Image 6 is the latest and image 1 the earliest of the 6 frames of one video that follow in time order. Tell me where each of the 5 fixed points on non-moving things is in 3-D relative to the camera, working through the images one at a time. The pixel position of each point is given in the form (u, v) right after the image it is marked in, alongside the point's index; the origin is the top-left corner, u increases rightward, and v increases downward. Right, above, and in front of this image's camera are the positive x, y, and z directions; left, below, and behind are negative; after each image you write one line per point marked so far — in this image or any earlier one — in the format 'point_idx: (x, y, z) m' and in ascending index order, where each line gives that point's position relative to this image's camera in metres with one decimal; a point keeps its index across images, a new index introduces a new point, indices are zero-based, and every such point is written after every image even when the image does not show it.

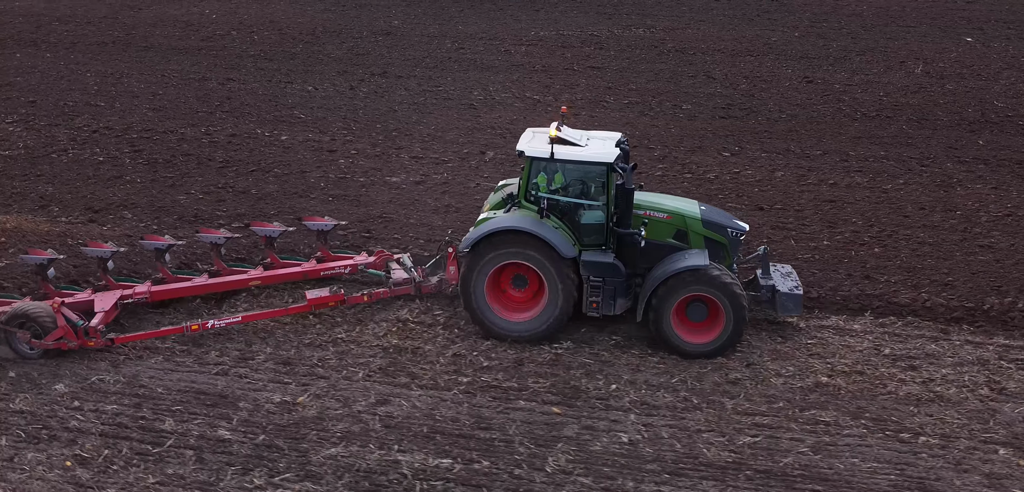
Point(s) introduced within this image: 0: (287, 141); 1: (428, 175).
0: (-3.3, +1.5, +11.5) m
1: (-1.1, +0.9, +10.4) m
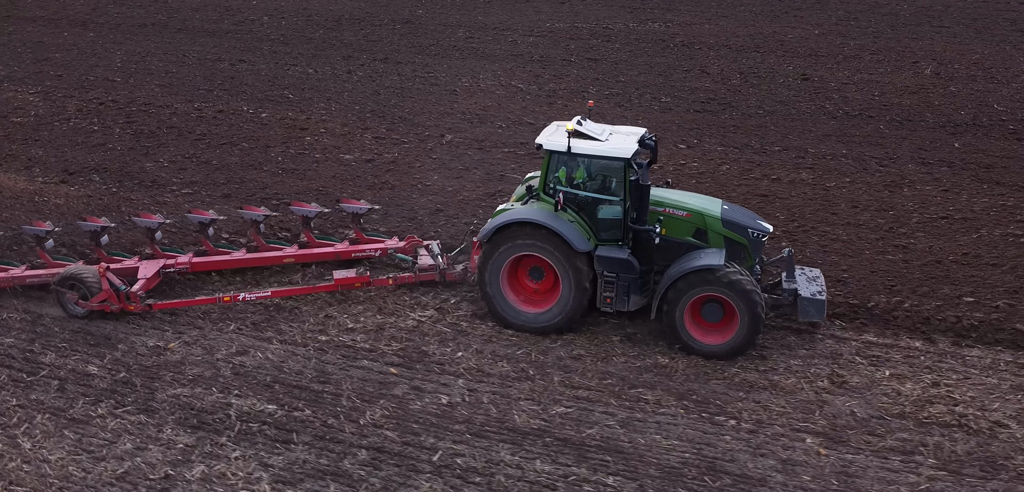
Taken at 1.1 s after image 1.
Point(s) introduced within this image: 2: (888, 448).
0: (-3.8, +2.0, +12.2) m
1: (-1.8, +1.3, +10.9) m
2: (+2.7, -1.5, +5.7) m
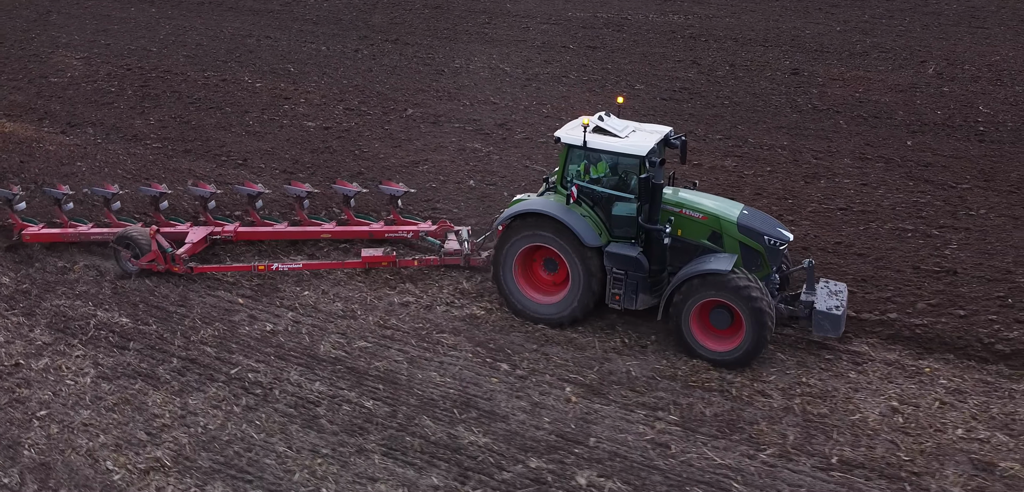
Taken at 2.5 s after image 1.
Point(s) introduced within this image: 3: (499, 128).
0: (-4.3, +2.7, +13.4) m
1: (-2.6, +1.8, +11.8) m
2: (+1.0, -1.2, +6.1) m
3: (-0.2, +1.7, +11.5) m
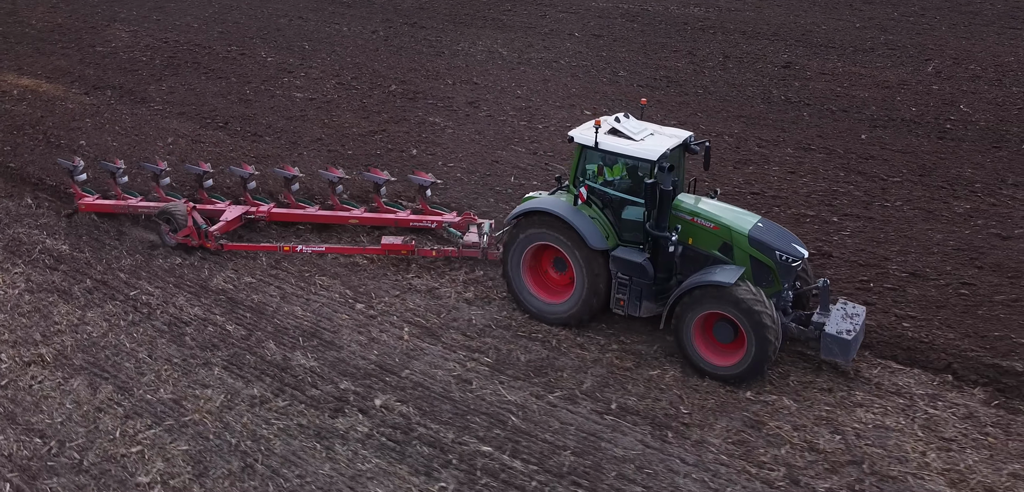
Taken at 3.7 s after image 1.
0: (-4.5, +3.4, +14.6) m
1: (-3.0, +2.4, +12.8) m
2: (-0.4, -0.8, +6.7) m
3: (-0.7, +2.2, +12.2) m
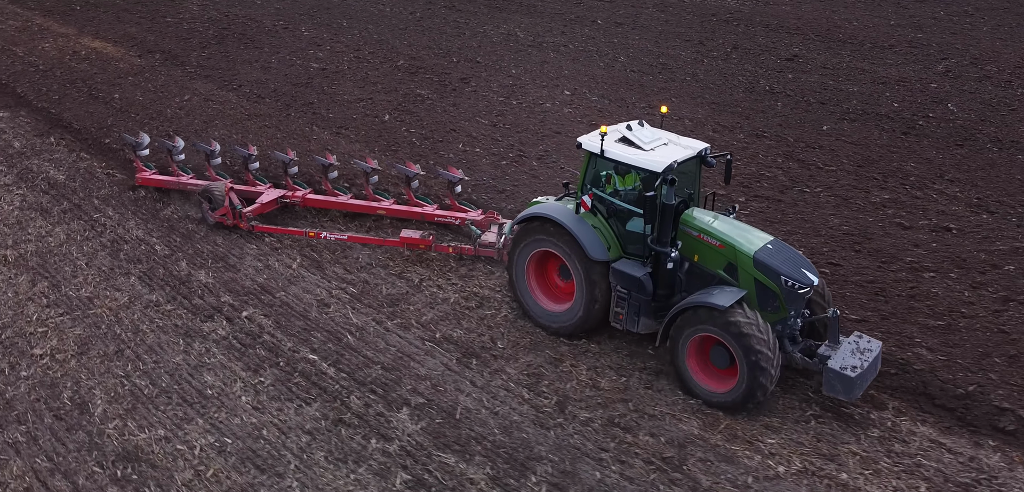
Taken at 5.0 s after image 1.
0: (-4.2, +4.2, +15.9) m
1: (-3.1, +3.2, +13.9) m
2: (-1.6, -0.3, +7.6) m
3: (-0.9, +2.7, +13.0) m
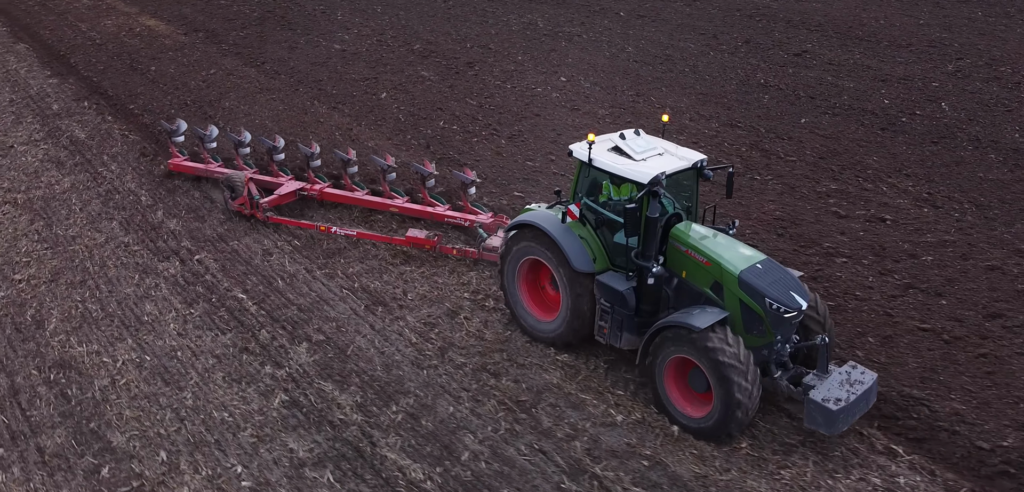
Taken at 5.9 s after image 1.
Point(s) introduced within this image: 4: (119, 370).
0: (-3.7, +4.8, +16.9) m
1: (-2.9, +3.7, +14.8) m
2: (-2.3, +0.1, +8.4) m
3: (-0.8, +3.1, +13.7) m
4: (-3.1, -1.0, +6.3) m
